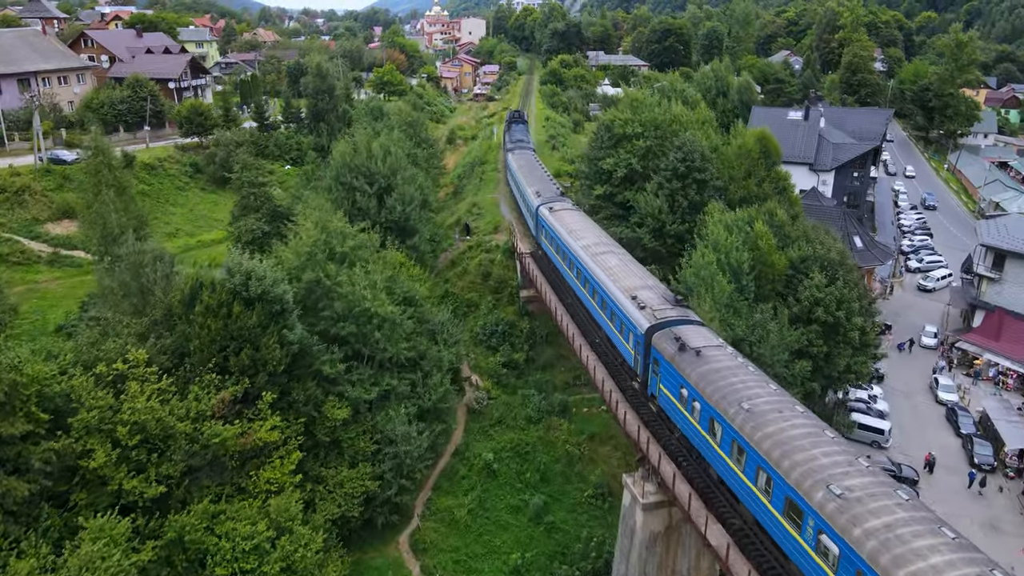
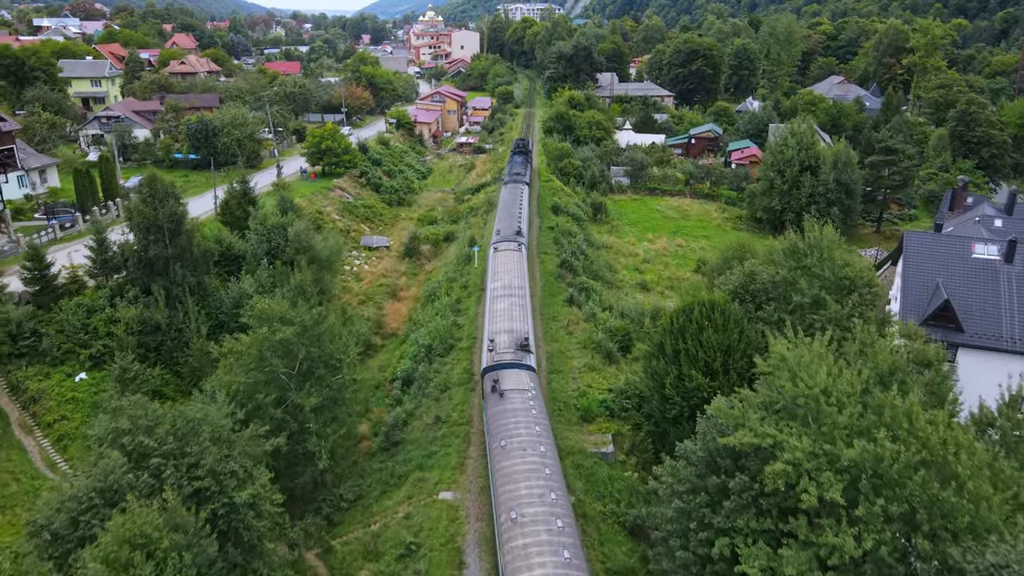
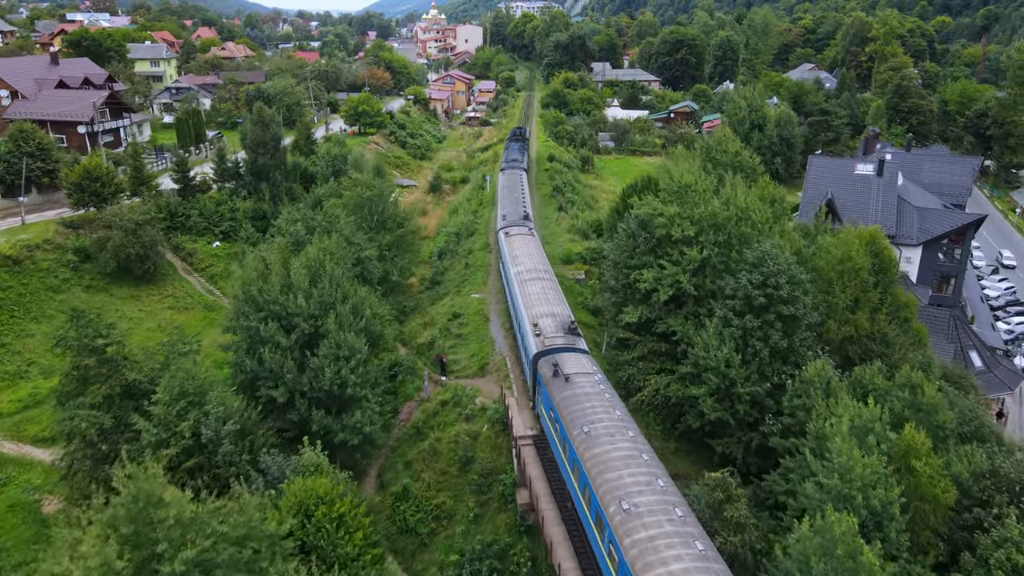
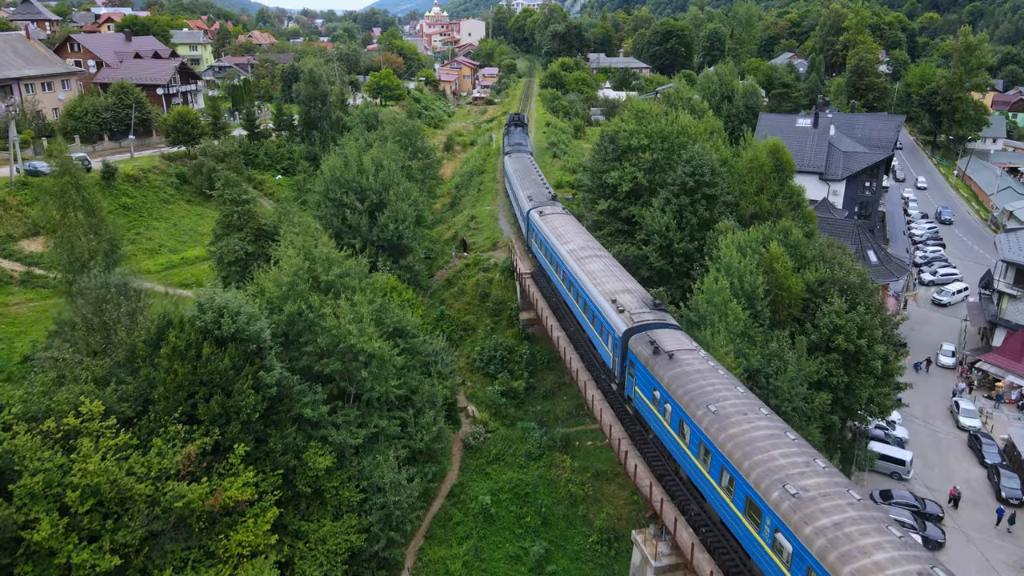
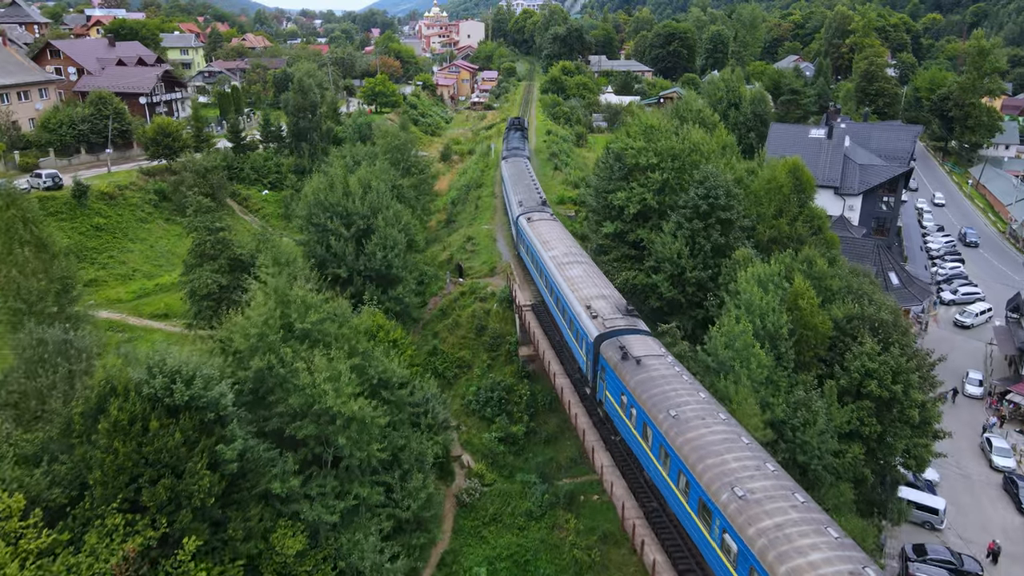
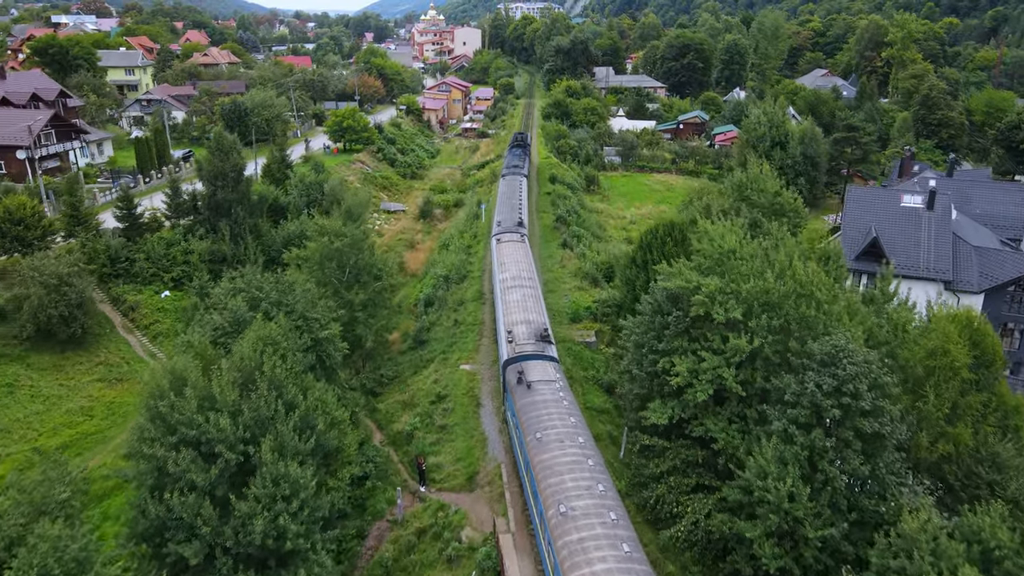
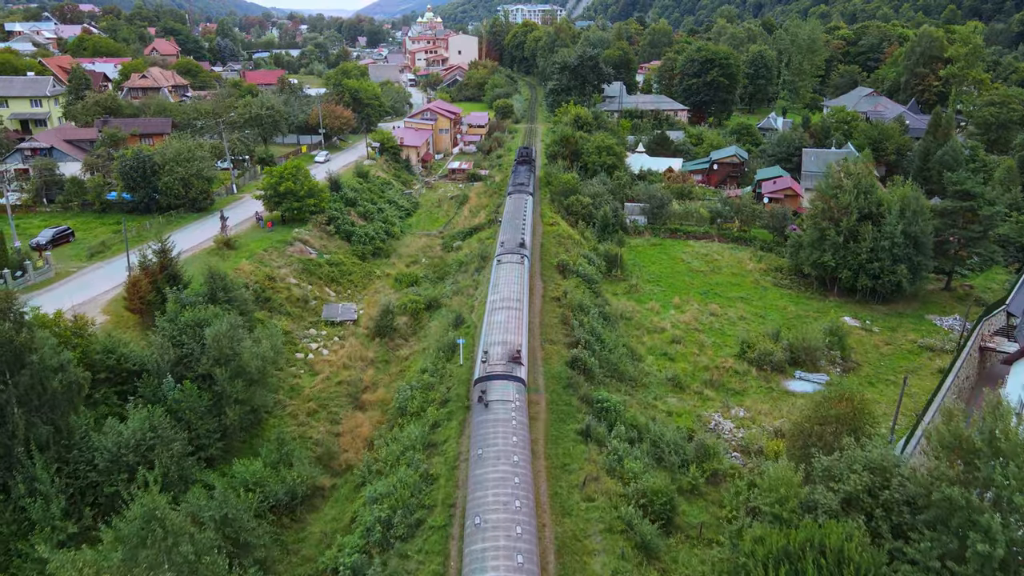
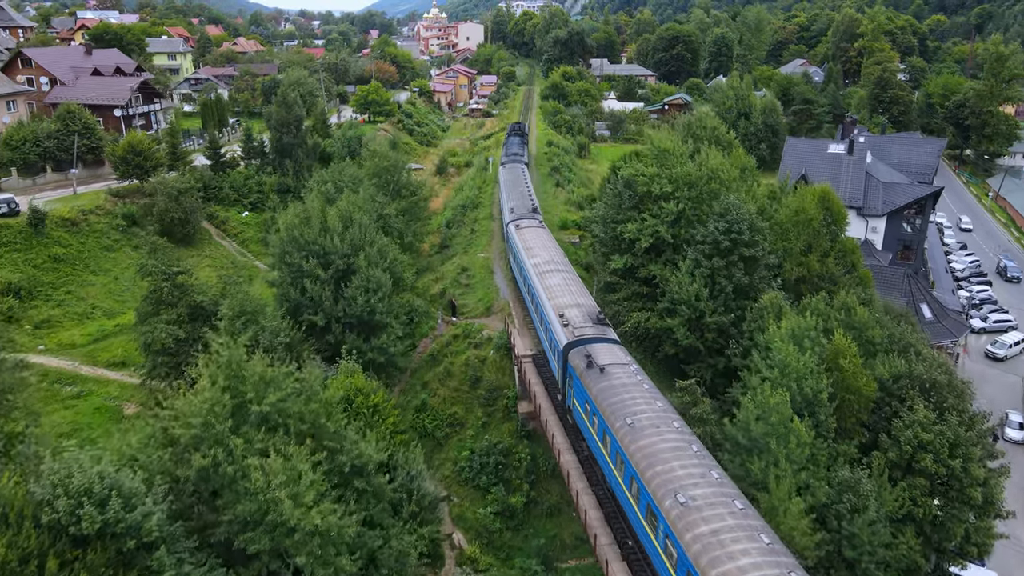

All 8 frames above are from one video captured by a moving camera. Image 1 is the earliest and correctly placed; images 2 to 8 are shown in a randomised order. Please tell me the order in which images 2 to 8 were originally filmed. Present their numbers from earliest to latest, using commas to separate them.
4, 5, 8, 3, 6, 2, 7
